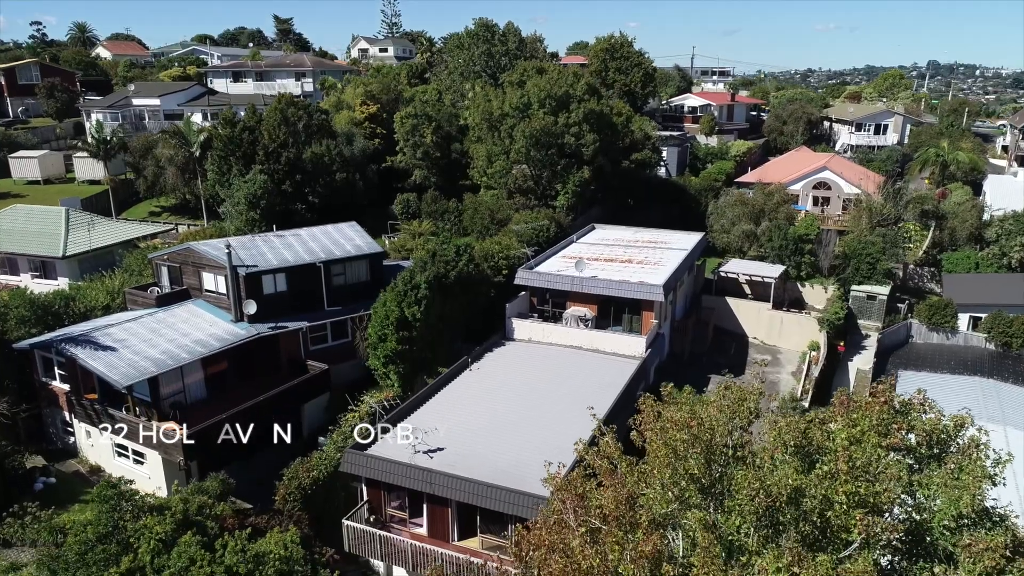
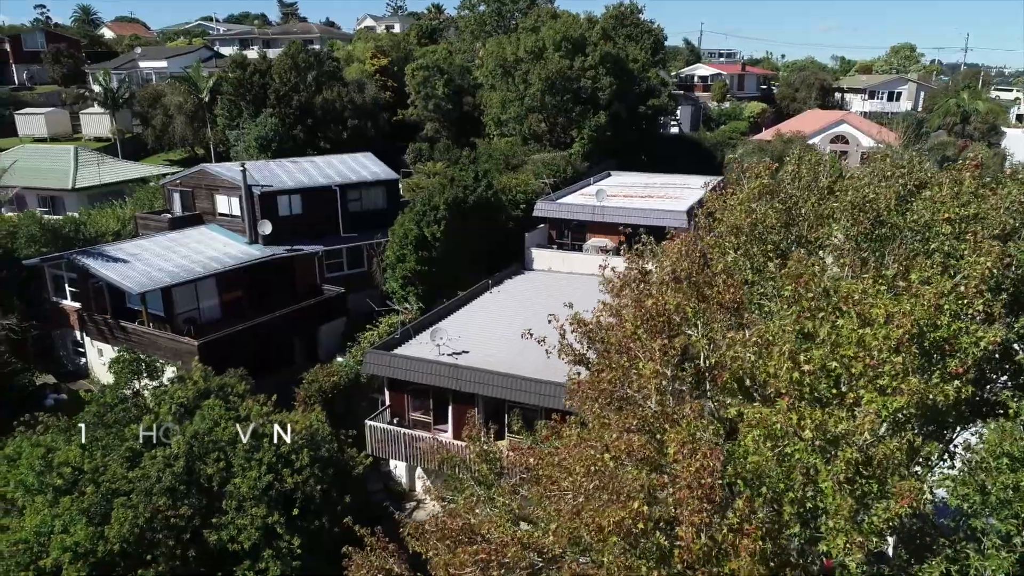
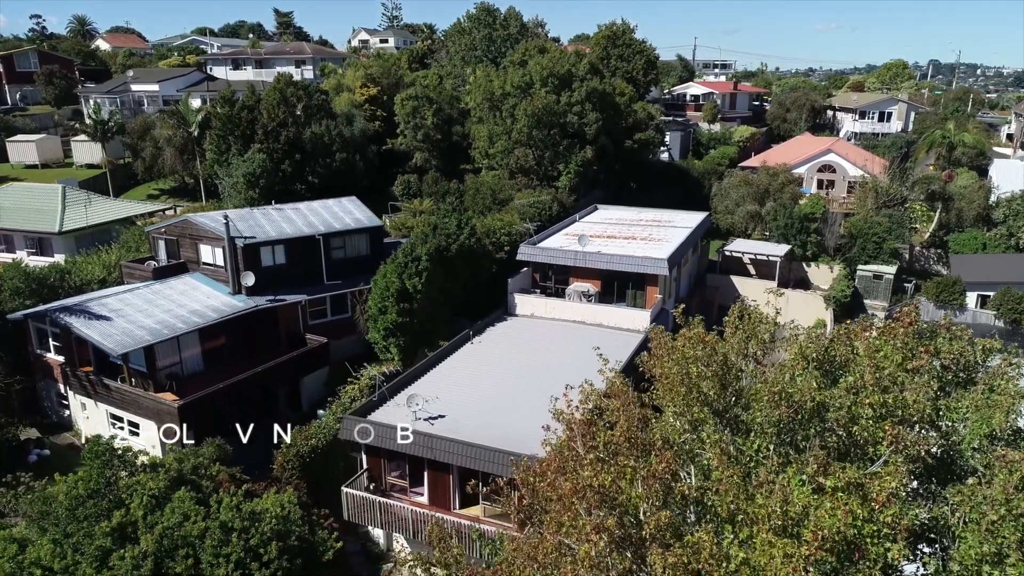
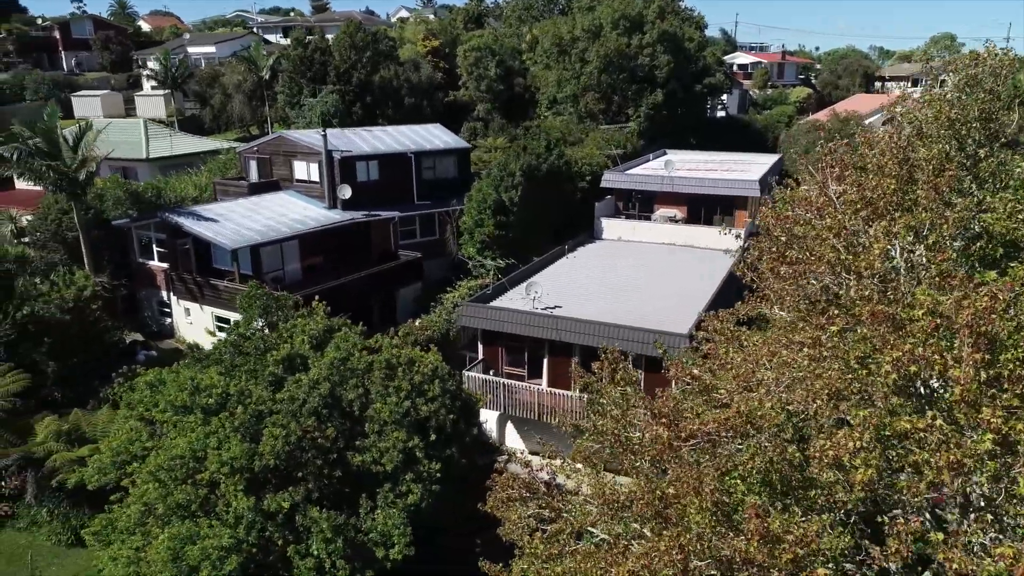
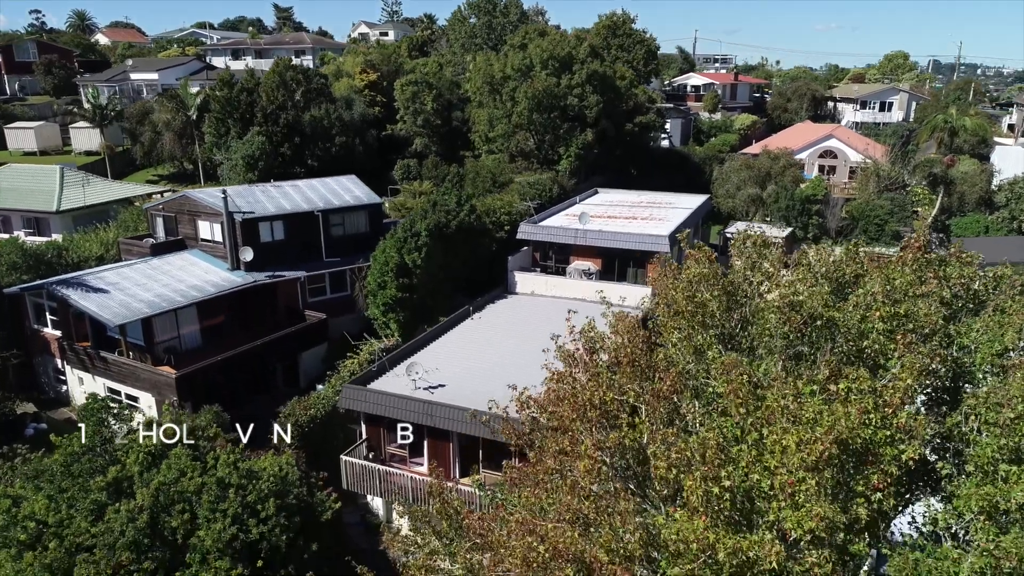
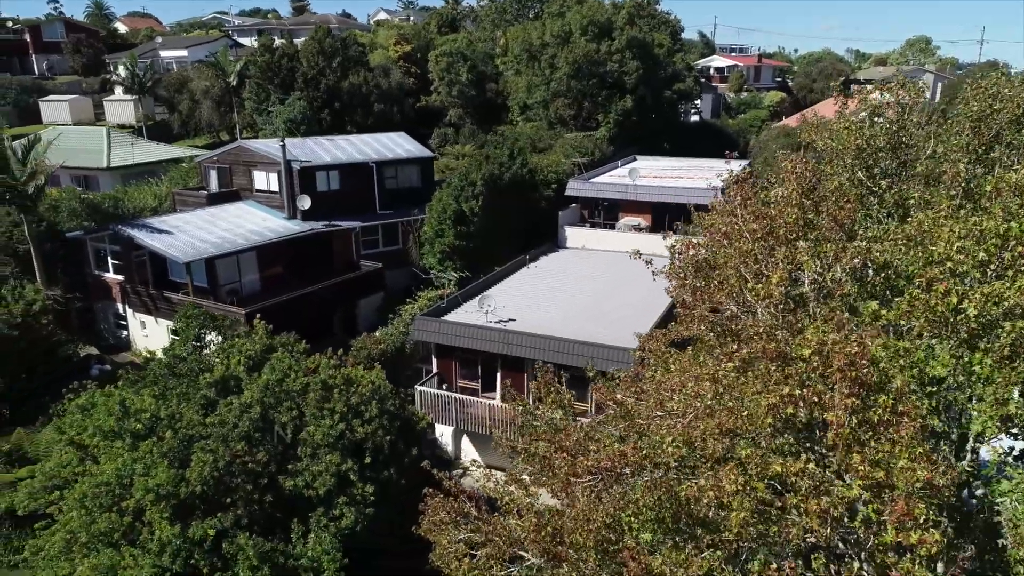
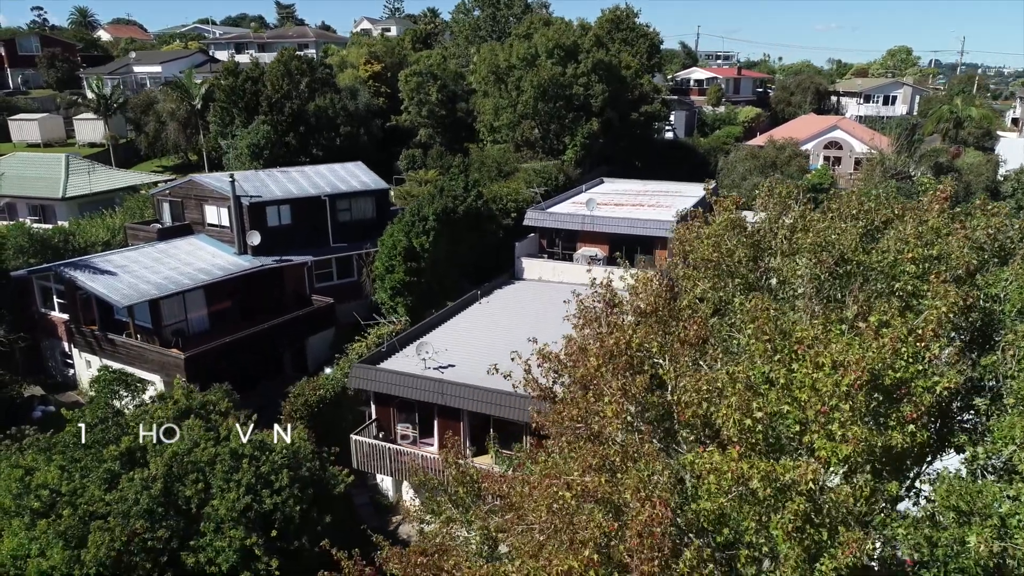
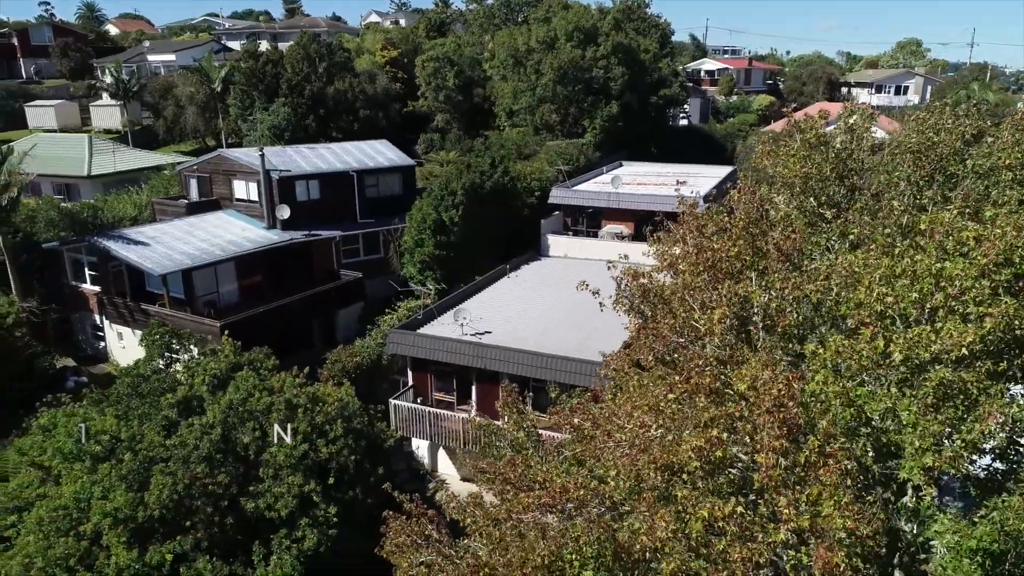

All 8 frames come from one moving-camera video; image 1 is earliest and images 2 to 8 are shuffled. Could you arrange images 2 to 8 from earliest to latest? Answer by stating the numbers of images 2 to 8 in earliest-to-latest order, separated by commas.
3, 5, 7, 2, 8, 6, 4
